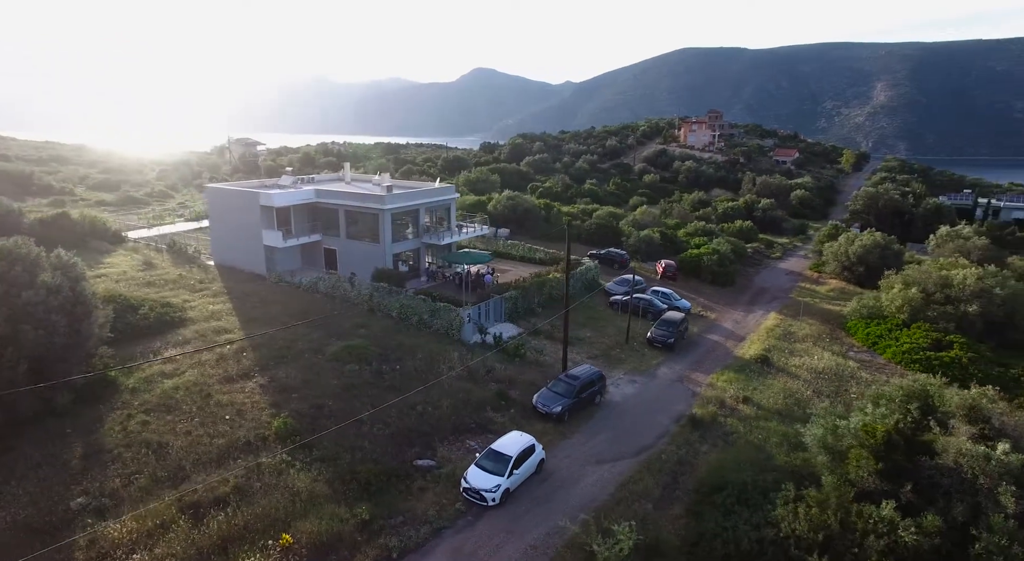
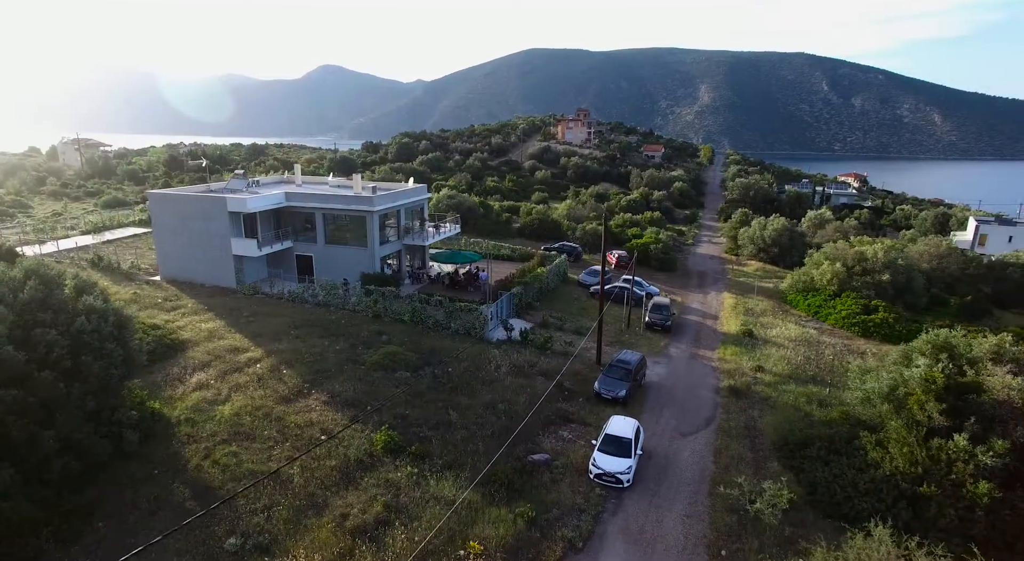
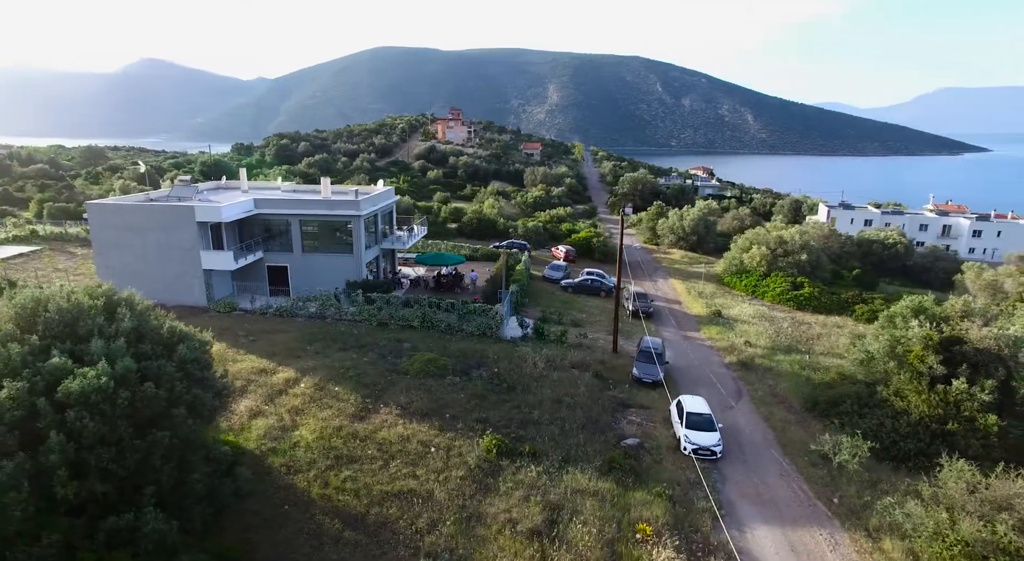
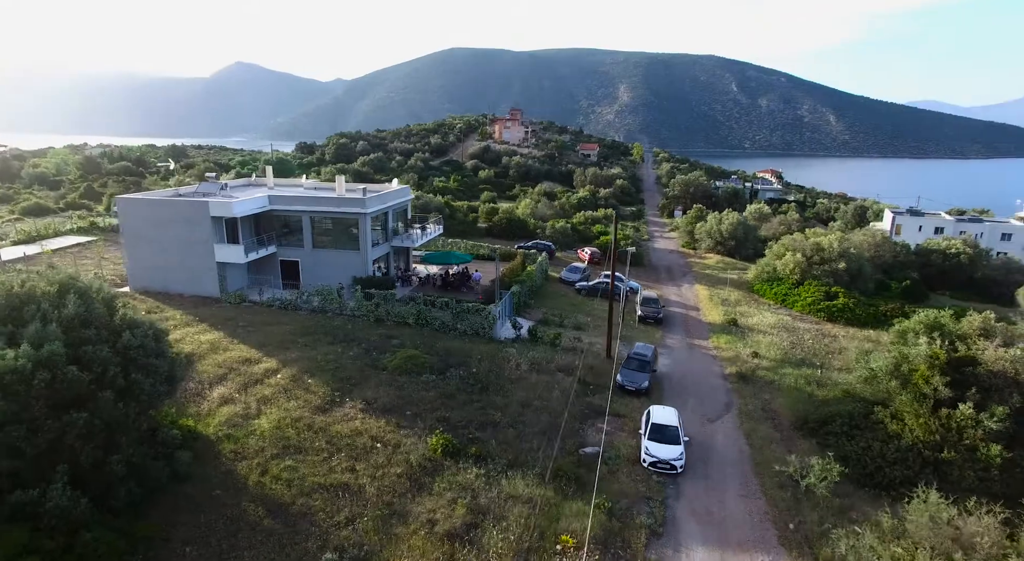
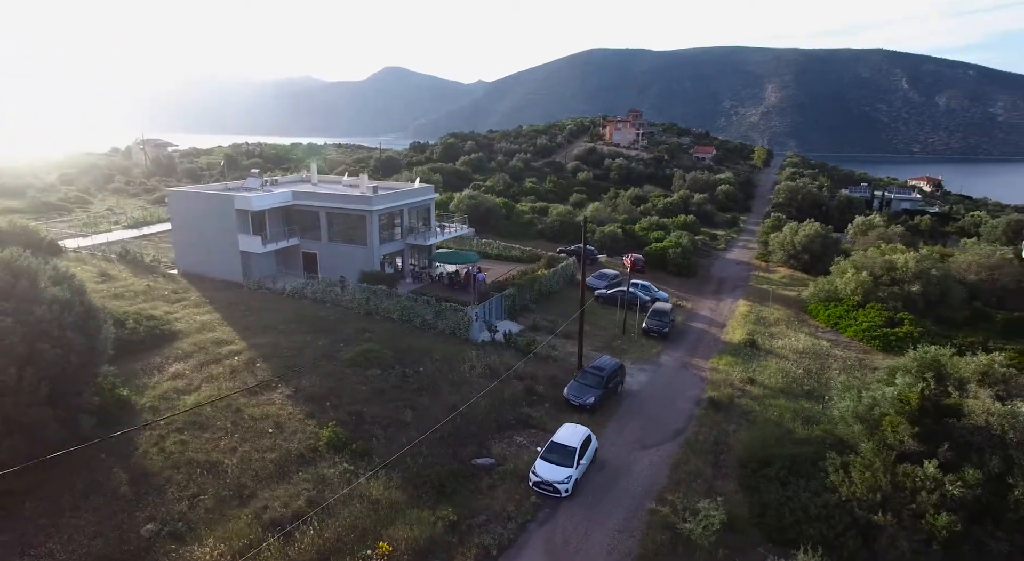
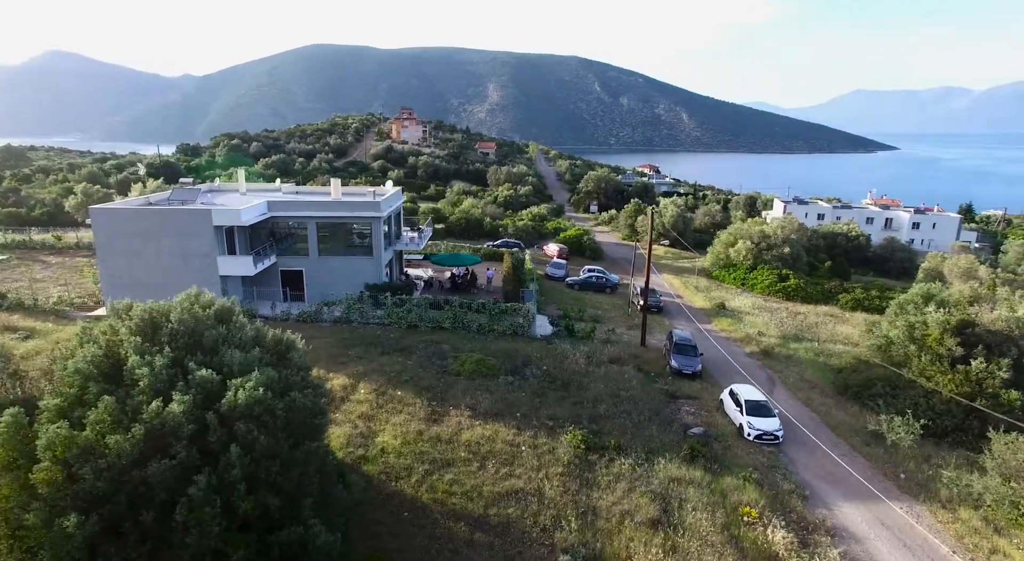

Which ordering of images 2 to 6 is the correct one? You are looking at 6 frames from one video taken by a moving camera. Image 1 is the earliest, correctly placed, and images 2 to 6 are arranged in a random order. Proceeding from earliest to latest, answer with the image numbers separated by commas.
5, 2, 4, 3, 6
